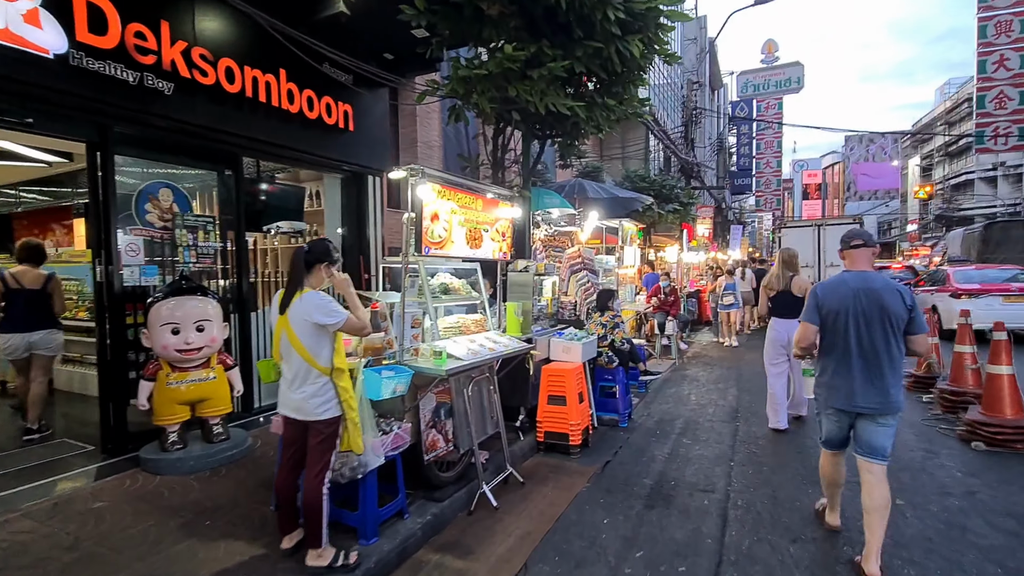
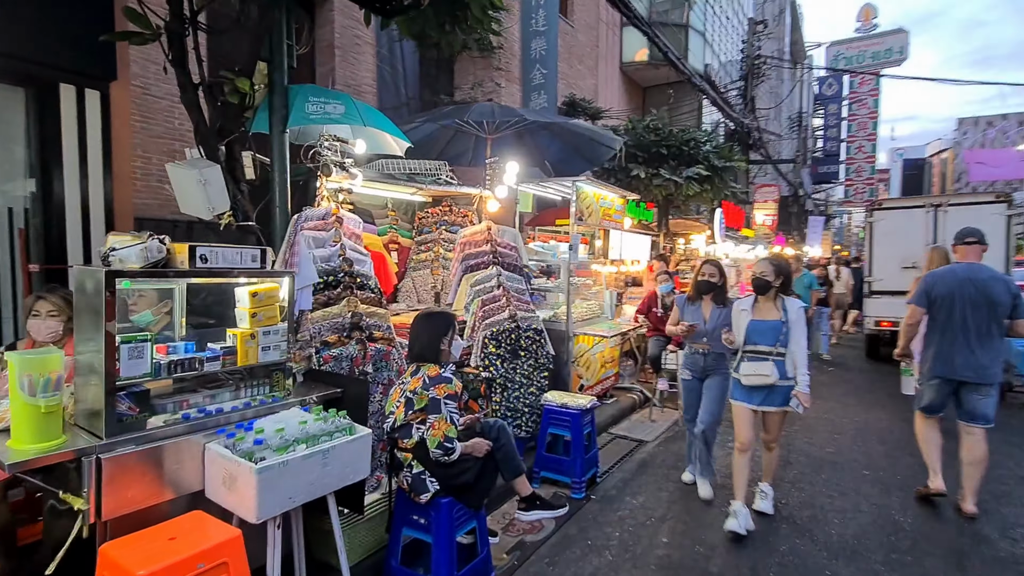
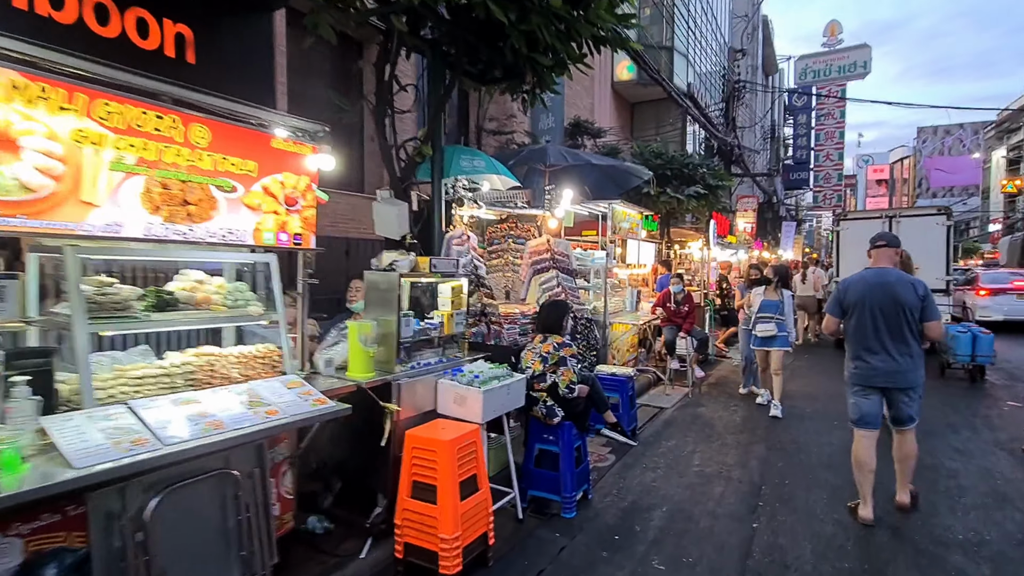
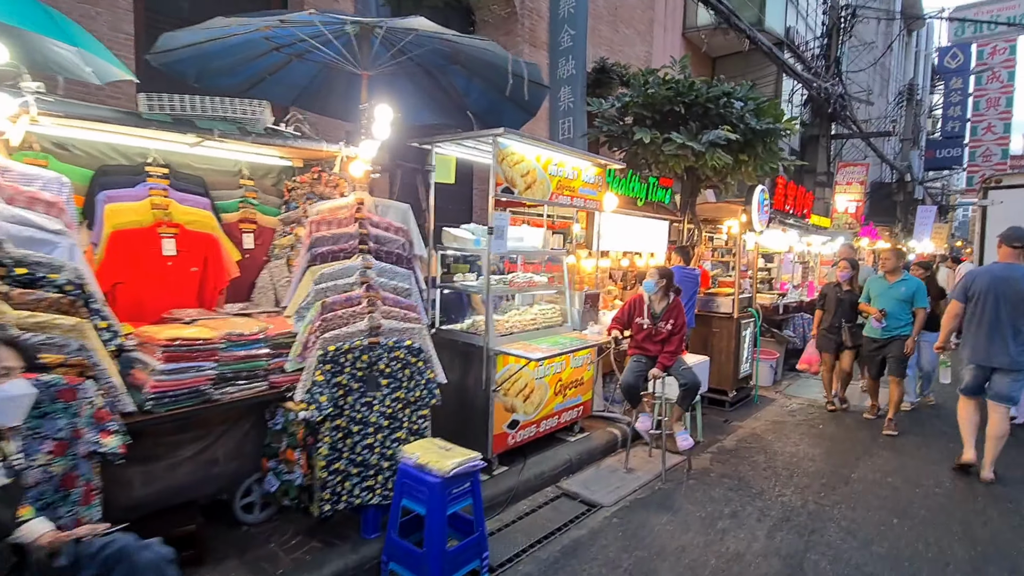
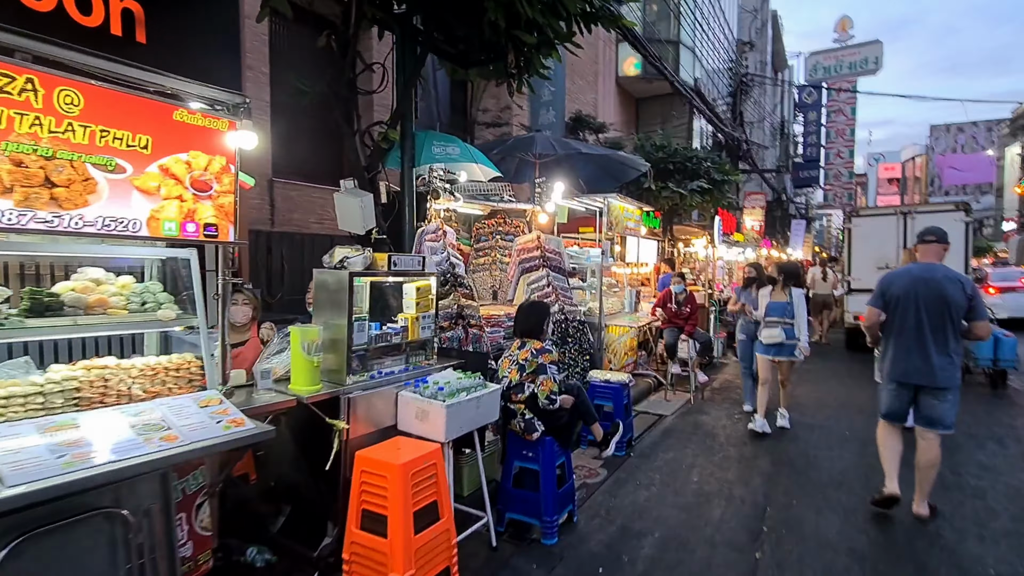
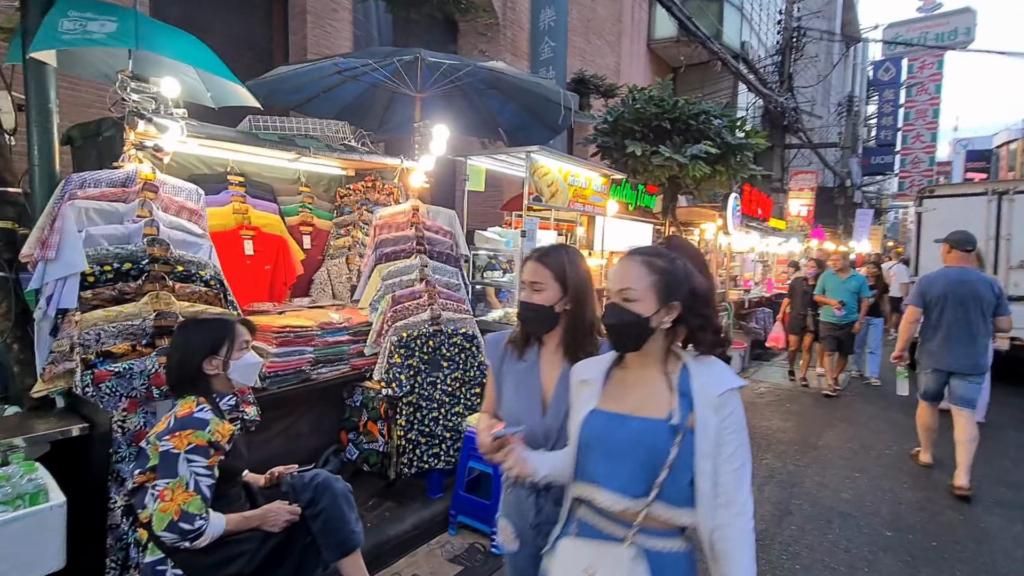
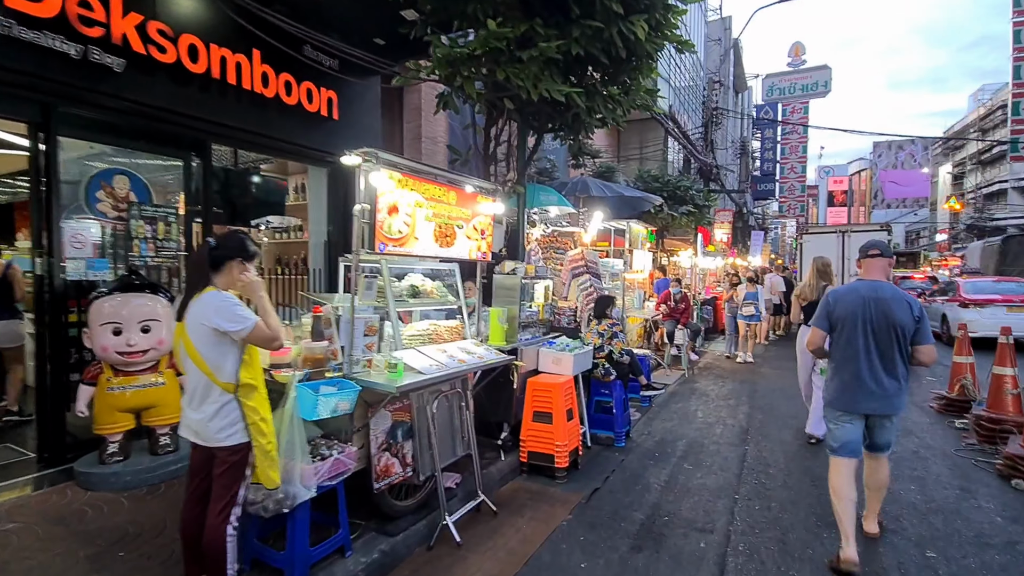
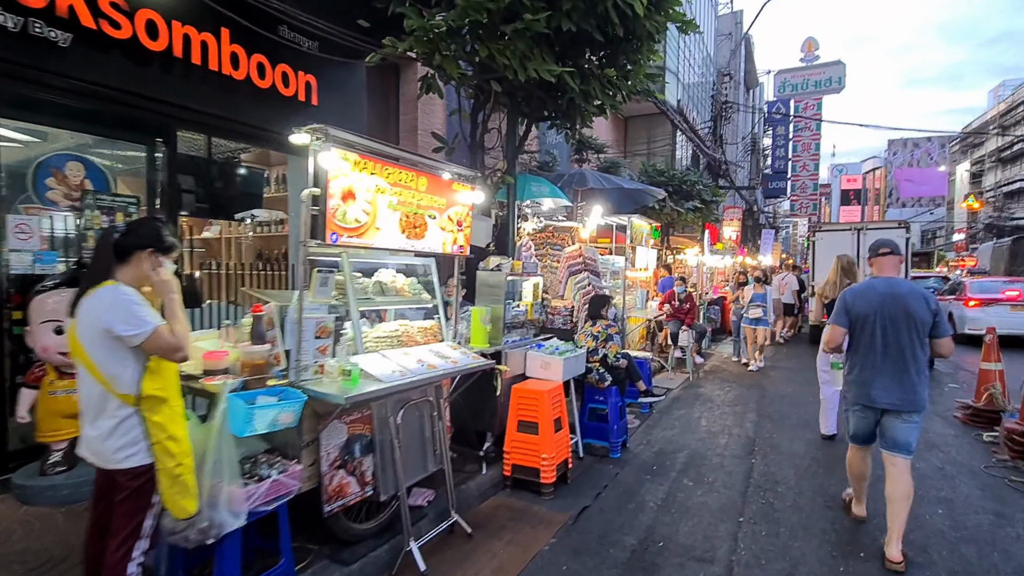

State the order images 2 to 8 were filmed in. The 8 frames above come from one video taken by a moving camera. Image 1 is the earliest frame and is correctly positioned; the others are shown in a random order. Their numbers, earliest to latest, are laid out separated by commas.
7, 8, 3, 5, 2, 6, 4
